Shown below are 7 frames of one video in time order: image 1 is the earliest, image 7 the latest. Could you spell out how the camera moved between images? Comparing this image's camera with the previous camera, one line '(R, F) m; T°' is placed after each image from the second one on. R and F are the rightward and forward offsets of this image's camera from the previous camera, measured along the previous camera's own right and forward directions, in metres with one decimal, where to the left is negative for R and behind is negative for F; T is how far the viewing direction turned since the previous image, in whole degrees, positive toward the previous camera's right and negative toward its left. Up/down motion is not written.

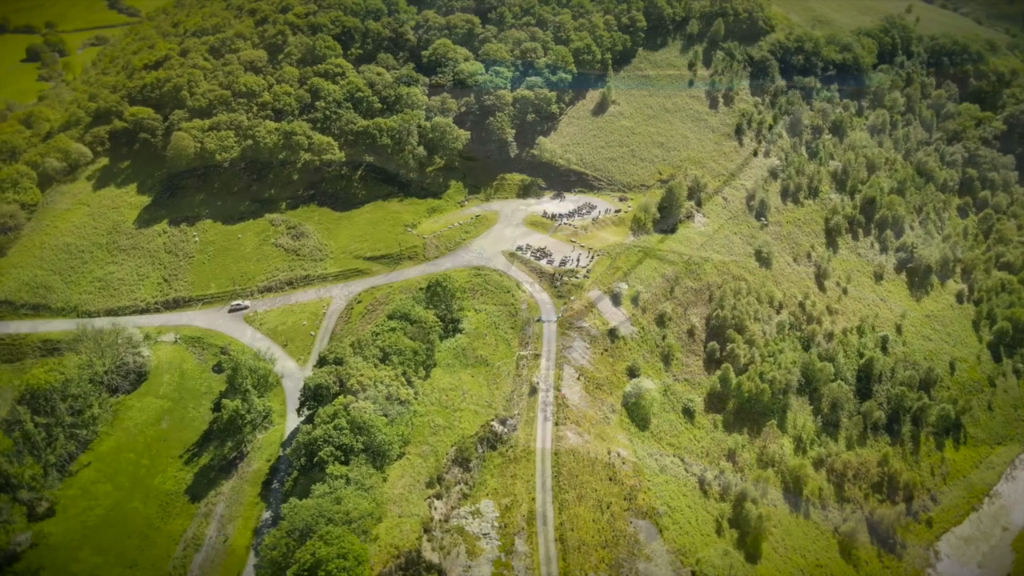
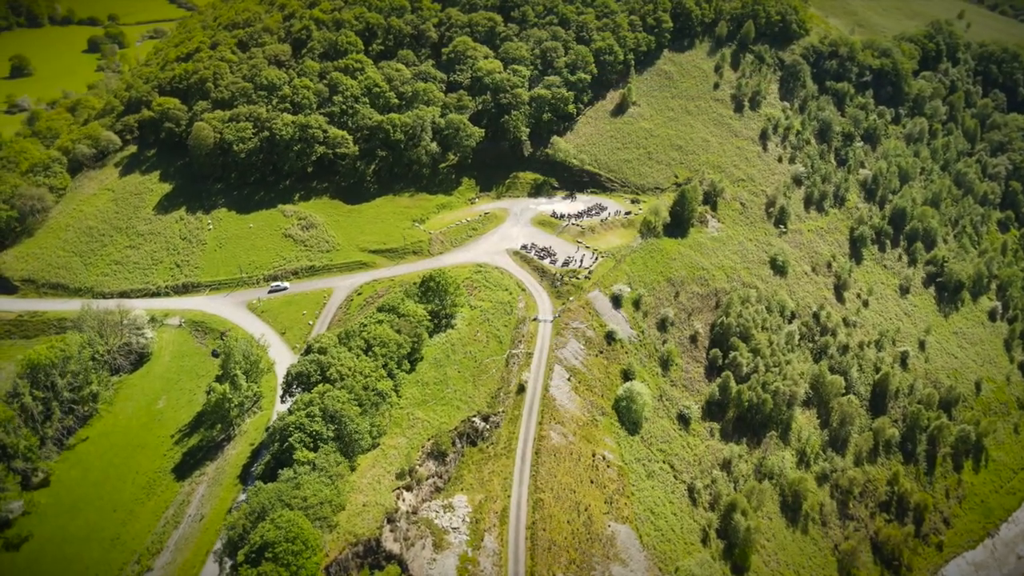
(+2.0, +0.1) m; -3°
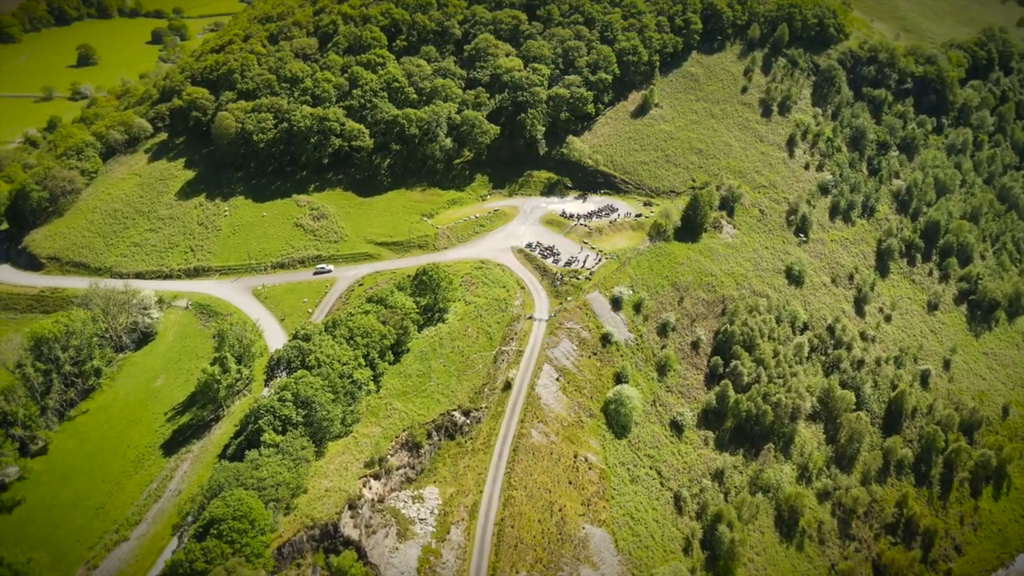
(+2.2, +0.1) m; -3°
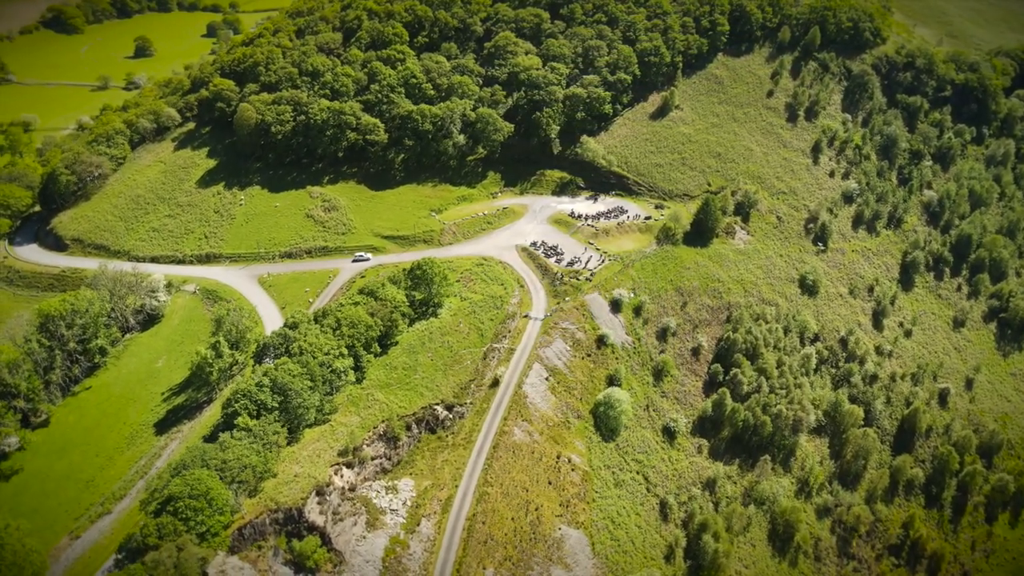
(+2.0, +0.1) m; -3°
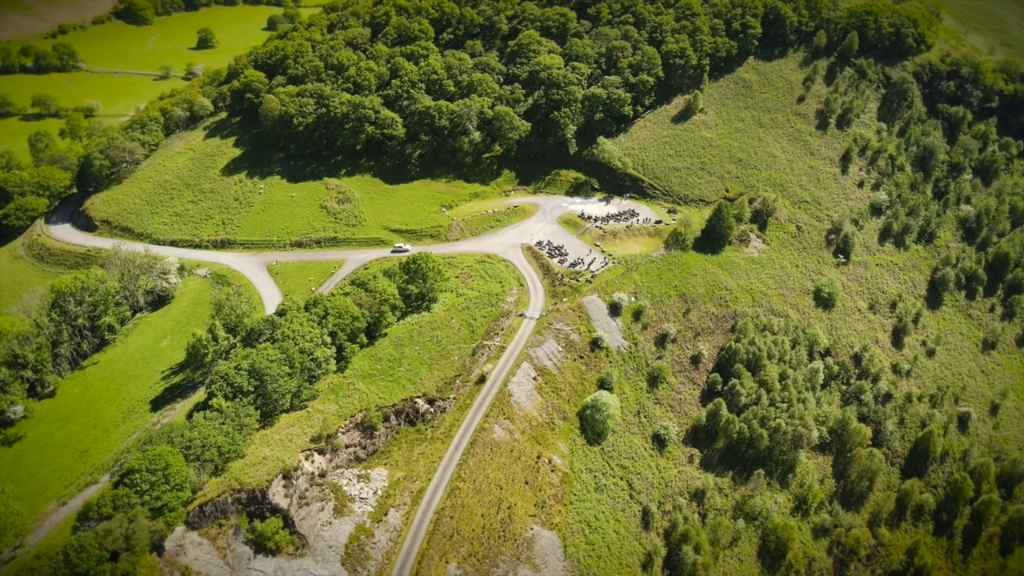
(+2.3, 0.0) m; -4°
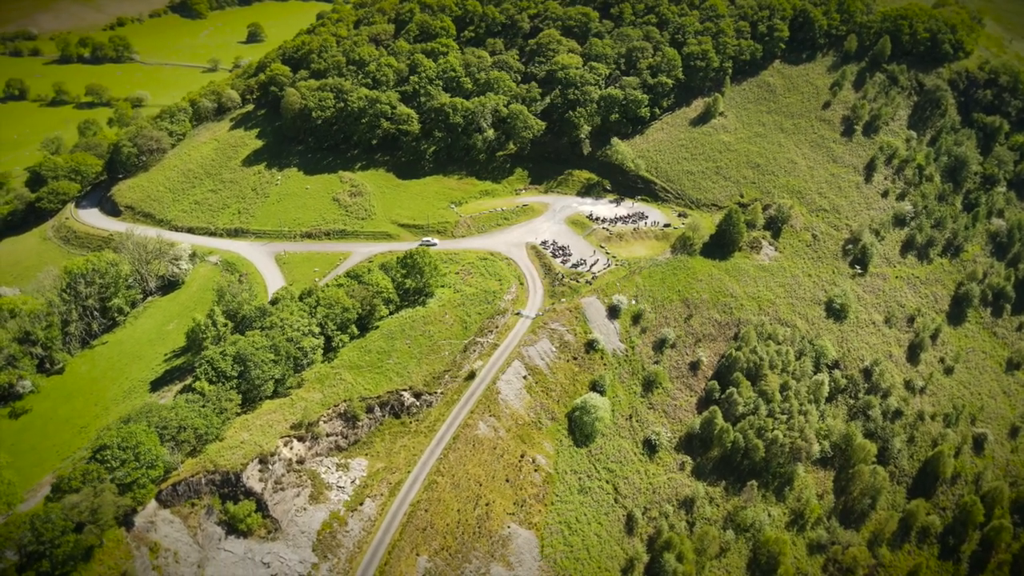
(+1.9, 0.0) m; -3°
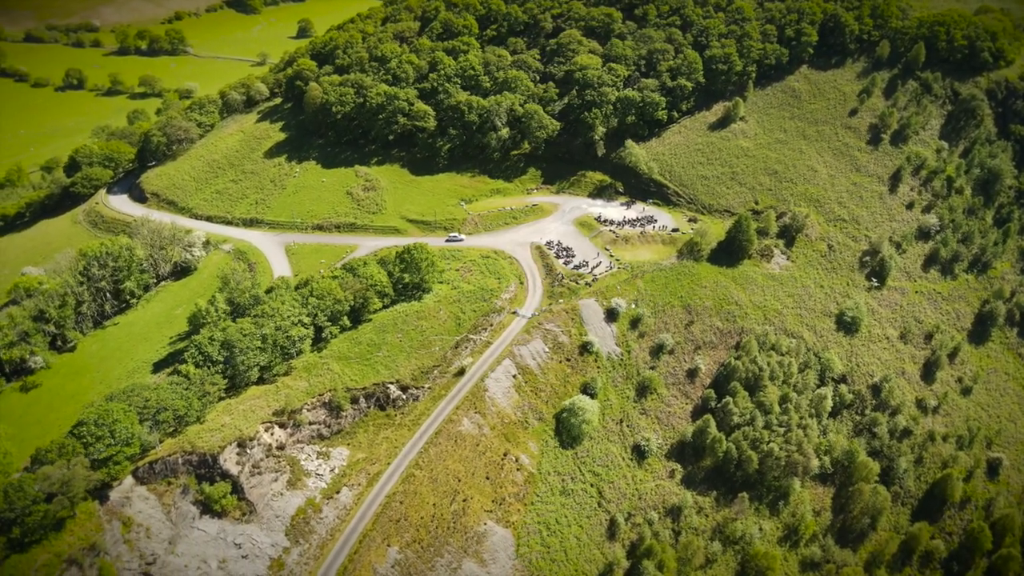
(+2.0, -0.1) m; -3°
